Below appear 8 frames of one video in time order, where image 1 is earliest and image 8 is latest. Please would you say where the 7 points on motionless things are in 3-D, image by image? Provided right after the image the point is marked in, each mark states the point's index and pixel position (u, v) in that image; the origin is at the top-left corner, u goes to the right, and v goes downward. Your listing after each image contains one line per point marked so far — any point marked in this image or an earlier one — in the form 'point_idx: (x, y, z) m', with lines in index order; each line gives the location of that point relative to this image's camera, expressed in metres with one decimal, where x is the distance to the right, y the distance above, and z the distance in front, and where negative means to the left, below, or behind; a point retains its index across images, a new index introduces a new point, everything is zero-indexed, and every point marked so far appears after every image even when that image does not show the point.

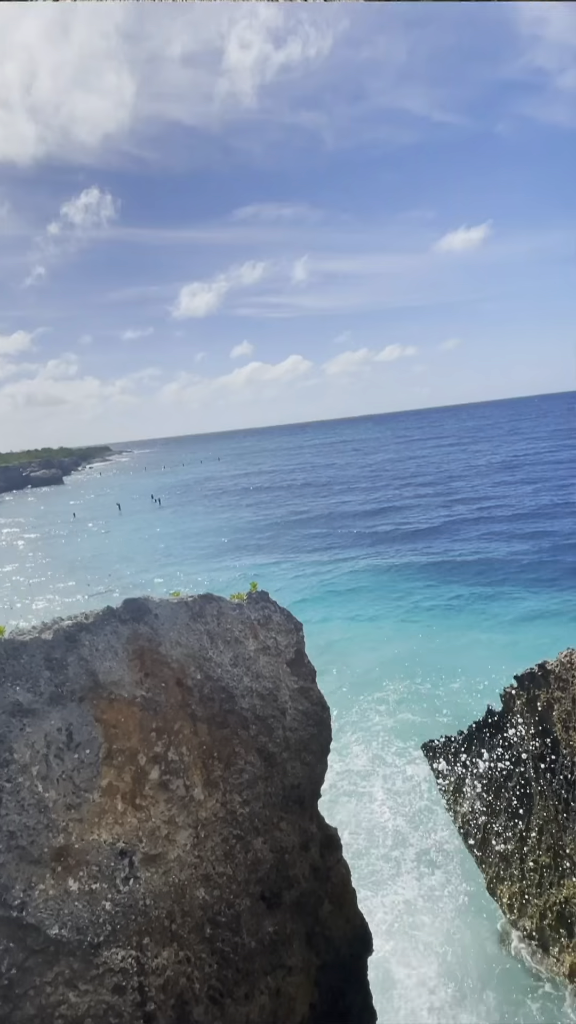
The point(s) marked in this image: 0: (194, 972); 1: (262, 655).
0: (-1.6, -8.0, +9.6) m
1: (-0.7, -3.2, +12.3) m
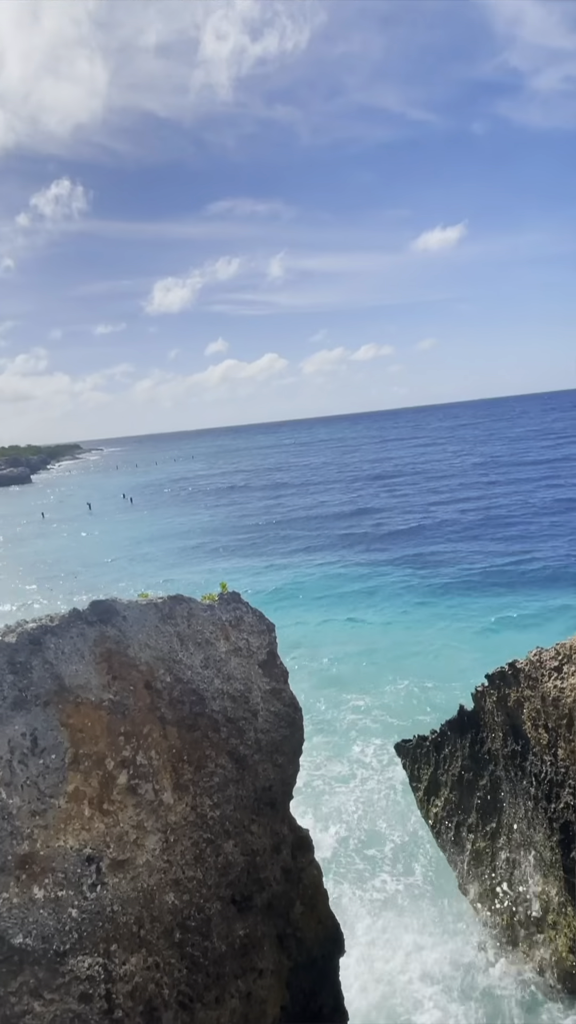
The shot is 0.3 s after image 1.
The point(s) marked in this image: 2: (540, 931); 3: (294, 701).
0: (-2.1, -8.0, +9.5) m
1: (-1.3, -3.2, +12.2) m
2: (+5.7, -9.5, +12.5) m
3: (+0.1, -4.4, +12.8) m
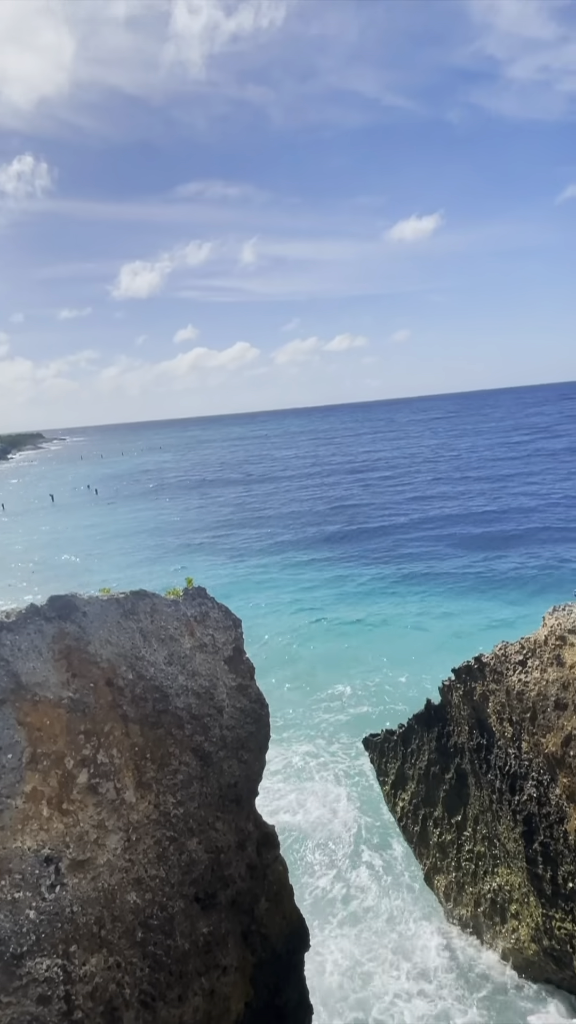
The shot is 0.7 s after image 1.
0: (-2.8, -7.9, +9.4) m
1: (-2.0, -3.1, +11.9) m
2: (+4.9, -9.4, +12.6) m
3: (-0.7, -4.3, +12.6) m
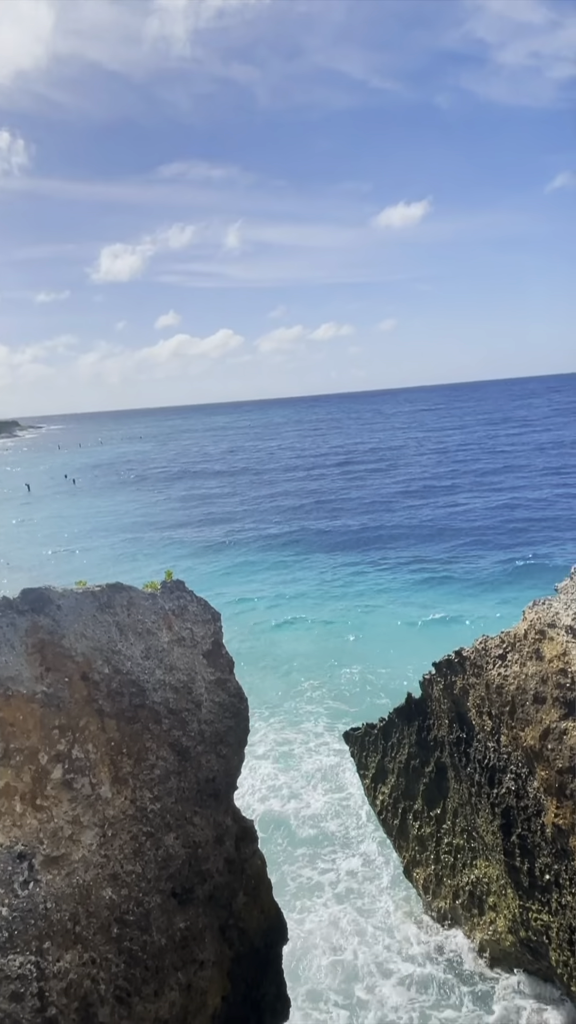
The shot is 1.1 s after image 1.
0: (-3.2, -7.7, +9.2) m
1: (-2.4, -2.9, +11.8) m
2: (+4.4, -9.3, +12.7) m
3: (-1.1, -4.1, +12.5) m
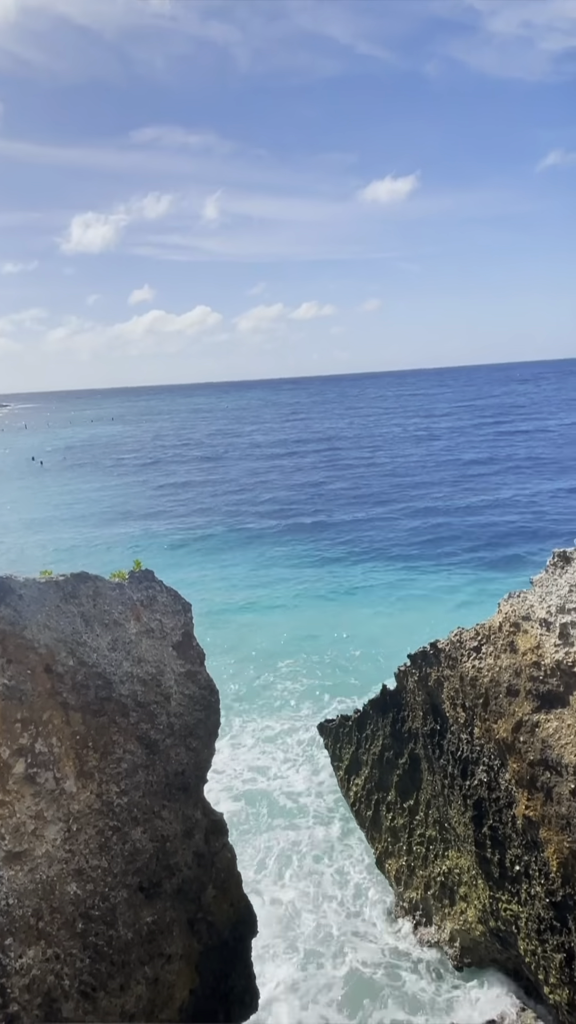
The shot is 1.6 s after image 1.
0: (-3.7, -7.5, +9.0) m
1: (-2.9, -2.6, +11.4) m
2: (+3.8, -9.0, +12.7) m
3: (-1.7, -3.8, +12.2) m
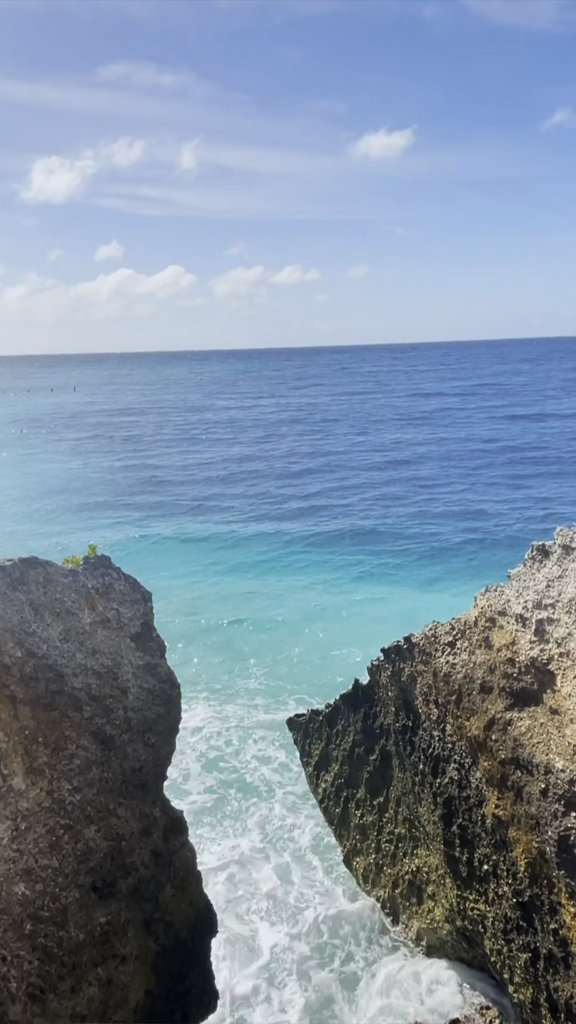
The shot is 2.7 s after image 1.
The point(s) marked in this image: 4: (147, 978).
0: (-4.4, -7.2, +8.5) m
1: (-3.5, -2.2, +10.6) m
2: (+3.0, -8.7, +12.5) m
3: (-2.3, -3.3, +11.5) m
4: (-2.6, -8.6, +10.2) m
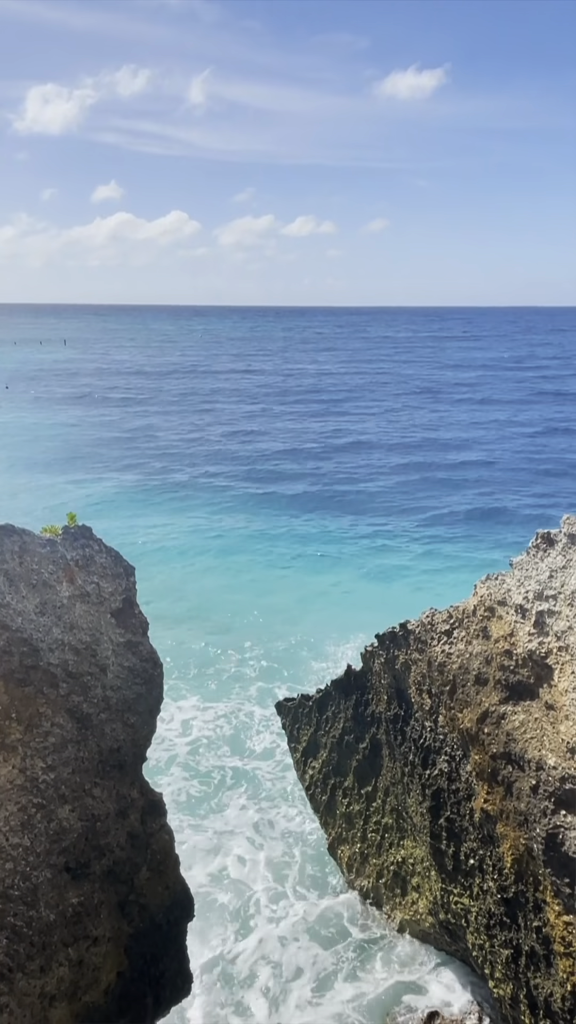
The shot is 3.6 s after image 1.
0: (-4.8, -6.6, +8.2) m
1: (-3.6, -1.6, +10.0) m
2: (+2.6, -8.2, +12.1) m
3: (-2.5, -2.7, +10.9) m
4: (-3.0, -8.0, +9.9) m
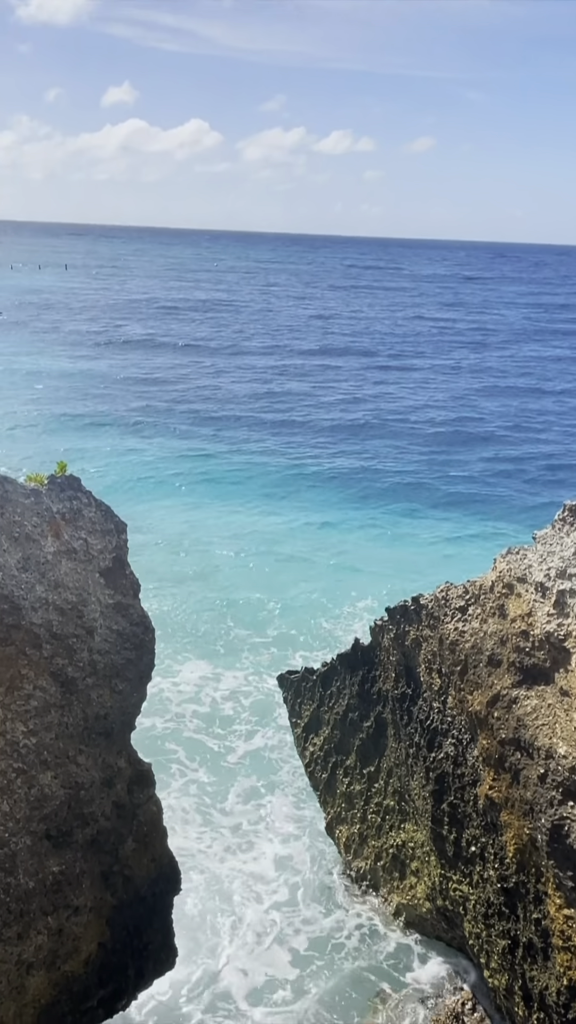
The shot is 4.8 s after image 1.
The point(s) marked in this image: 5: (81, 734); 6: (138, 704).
0: (-4.9, -5.8, +7.7) m
1: (-3.5, -0.7, +9.1) m
2: (+2.5, -7.6, +11.5) m
3: (-2.3, -1.9, +10.1) m
4: (-3.2, -7.2, +9.5) m
5: (-3.3, -3.6, +9.1) m
6: (-2.6, -3.4, +10.1) m
